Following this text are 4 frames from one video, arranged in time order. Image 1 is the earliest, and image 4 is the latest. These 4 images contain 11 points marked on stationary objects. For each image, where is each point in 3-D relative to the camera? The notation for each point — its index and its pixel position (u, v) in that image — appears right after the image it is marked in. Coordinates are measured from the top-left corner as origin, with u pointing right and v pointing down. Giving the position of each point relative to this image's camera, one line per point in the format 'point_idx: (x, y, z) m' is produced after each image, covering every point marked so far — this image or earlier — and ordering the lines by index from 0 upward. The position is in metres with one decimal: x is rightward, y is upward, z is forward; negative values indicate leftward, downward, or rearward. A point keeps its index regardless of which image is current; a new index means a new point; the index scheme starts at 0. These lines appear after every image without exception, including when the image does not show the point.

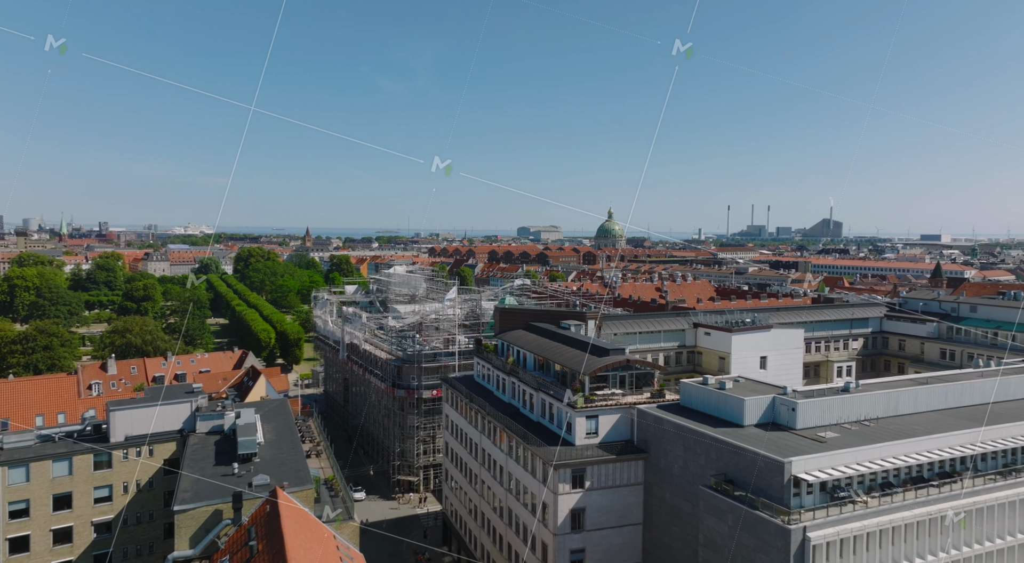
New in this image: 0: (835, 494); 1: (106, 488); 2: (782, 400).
0: (+7.2, -4.8, +16.1) m
1: (-11.2, -5.7, +19.9) m
2: (+7.0, -3.1, +18.7) m
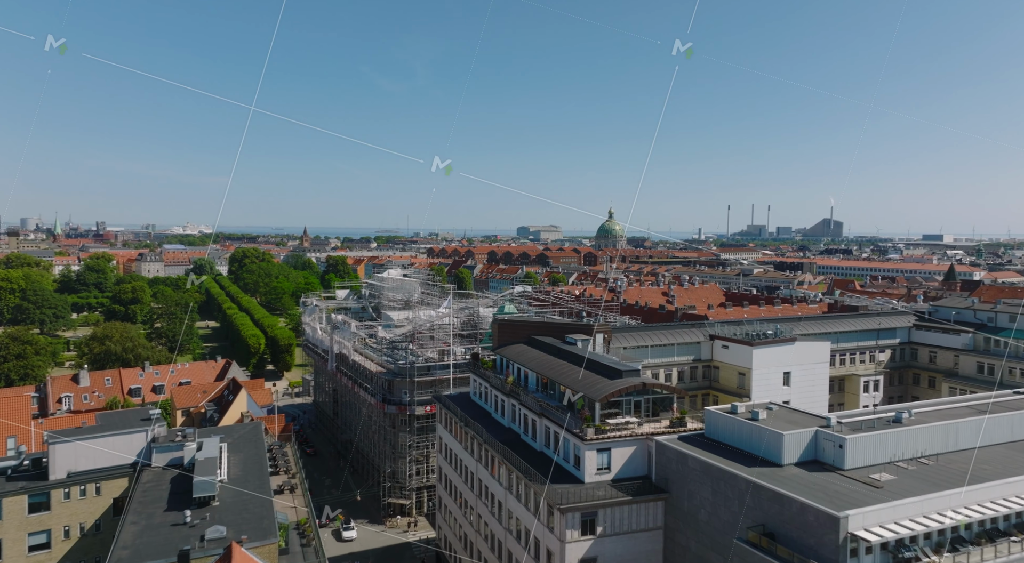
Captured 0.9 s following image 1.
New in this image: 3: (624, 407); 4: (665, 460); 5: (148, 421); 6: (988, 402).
0: (+7.2, -5.1, +13.5) m
1: (-11.2, -6.0, +17.2) m
2: (+7.0, -3.4, +16.1) m
3: (+3.0, -3.3, +19.2) m
4: (+3.7, -4.4, +17.6) m
5: (-10.0, -3.8, +19.8) m
6: (+12.3, -3.1, +18.7) m
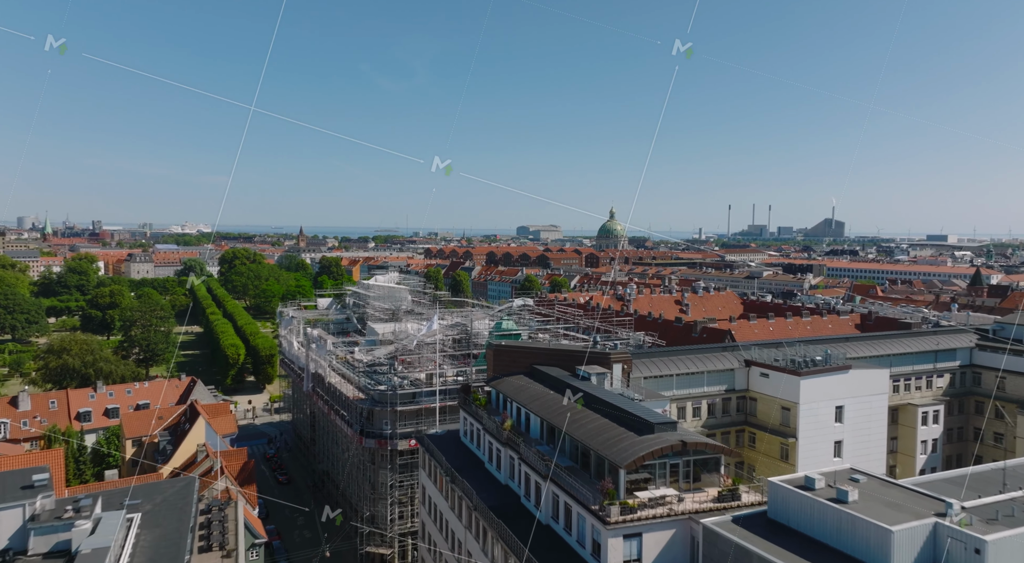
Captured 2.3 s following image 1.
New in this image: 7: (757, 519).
0: (+7.2, -5.6, +8.8) m
1: (-11.2, -6.5, +12.5) m
2: (+7.0, -4.0, +11.4) m
3: (+2.9, -3.9, +14.6) m
4: (+3.7, -4.9, +13.0) m
5: (-10.0, -4.3, +15.1) m
6: (+12.3, -3.7, +14.1) m
7: (+4.6, -4.4, +13.4) m
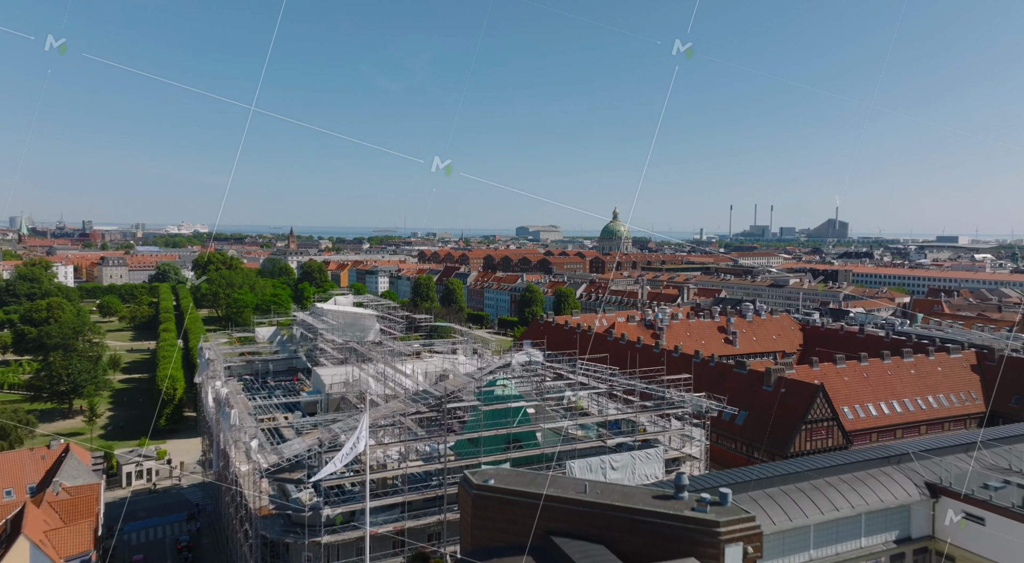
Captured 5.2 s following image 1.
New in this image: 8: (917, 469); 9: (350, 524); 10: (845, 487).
0: (+7.1, -6.8, -2.2) m
1: (-11.3, -7.7, +1.5) m
2: (+6.9, -5.1, +0.4) m
3: (+2.9, -5.1, +3.5) m
4: (+3.7, -6.1, +1.9) m
5: (-10.1, -5.5, +4.0) m
6: (+12.2, -4.8, +3.0) m
7: (+4.5, -5.6, +2.4) m
8: (+8.1, -3.7, +14.4) m
9: (-4.0, -6.0, +17.6) m
10: (+6.2, -3.9, +13.7) m
